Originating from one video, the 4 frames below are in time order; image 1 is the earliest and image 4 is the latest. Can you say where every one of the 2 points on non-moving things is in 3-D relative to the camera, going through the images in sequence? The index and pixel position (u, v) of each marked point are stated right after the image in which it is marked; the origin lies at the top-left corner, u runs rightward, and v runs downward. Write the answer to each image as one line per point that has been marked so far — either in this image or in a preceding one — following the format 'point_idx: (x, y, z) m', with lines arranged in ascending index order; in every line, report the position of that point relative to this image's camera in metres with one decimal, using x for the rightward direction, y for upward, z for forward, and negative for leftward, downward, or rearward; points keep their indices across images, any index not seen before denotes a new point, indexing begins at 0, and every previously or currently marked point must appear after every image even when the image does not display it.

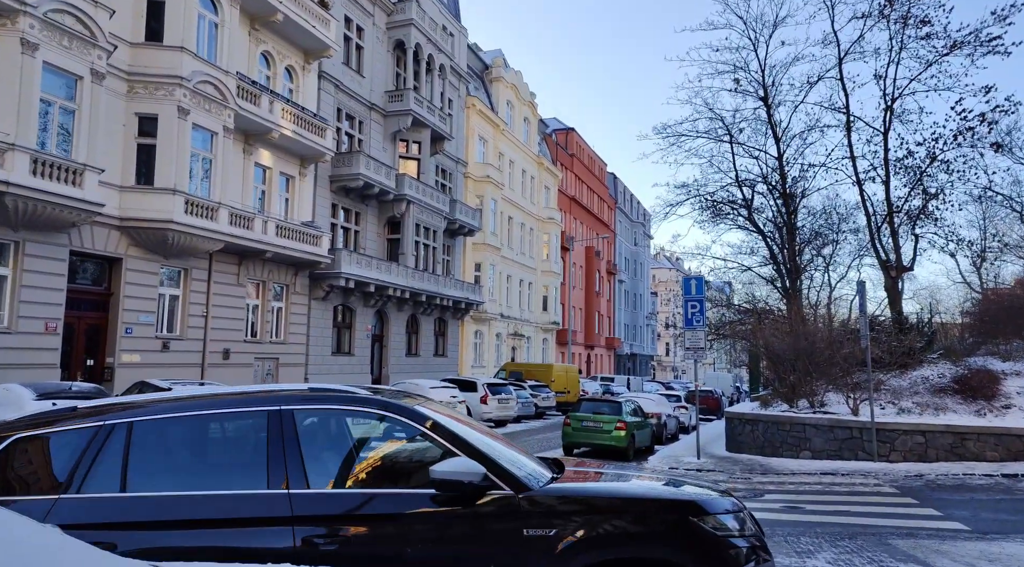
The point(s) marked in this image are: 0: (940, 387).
0: (+9.9, -2.4, +17.2) m
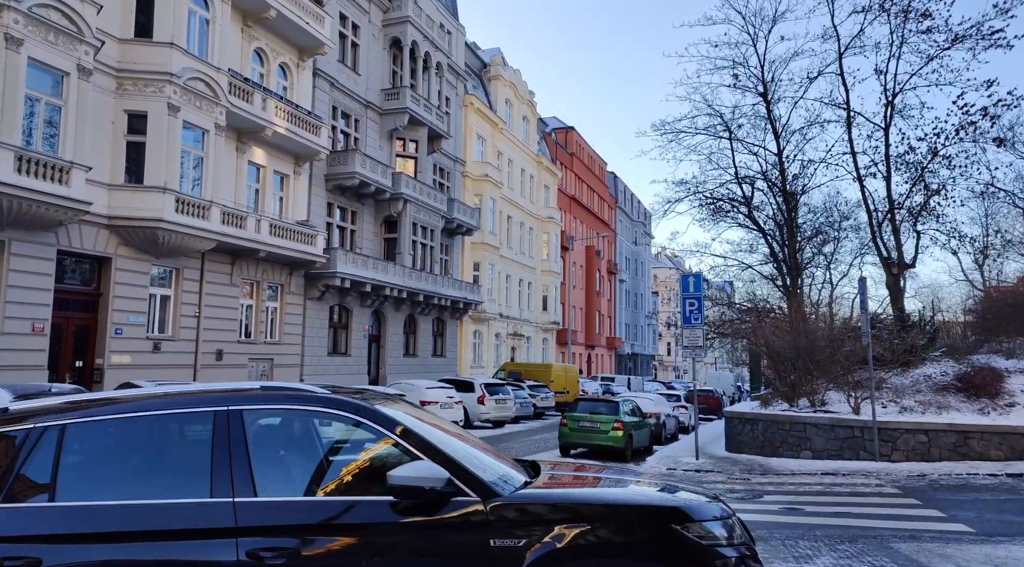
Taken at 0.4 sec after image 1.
0: (+9.8, -2.4, +16.9) m
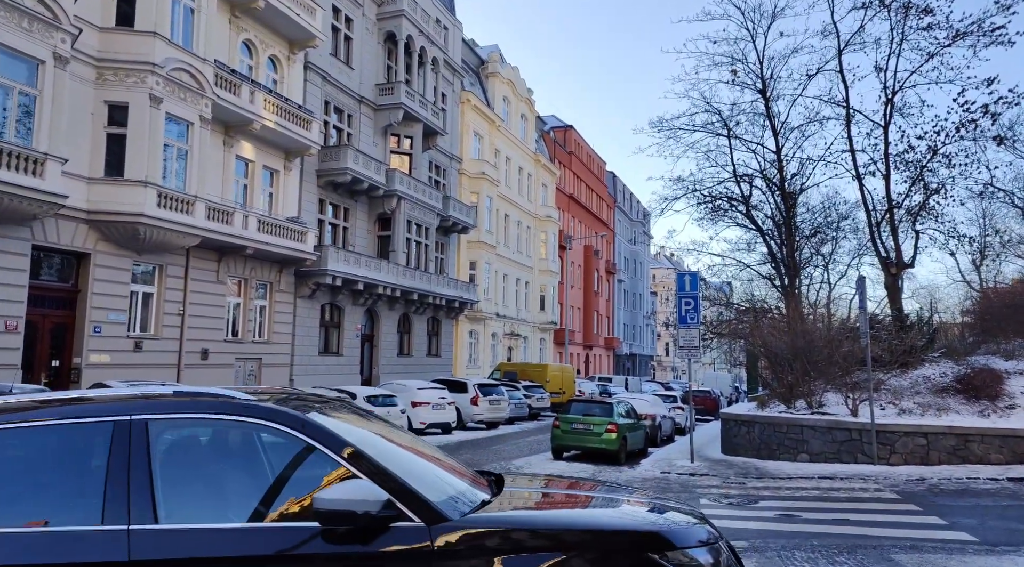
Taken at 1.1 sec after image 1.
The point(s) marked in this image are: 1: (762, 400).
0: (+9.6, -2.3, +16.4) m
1: (+6.0, -2.8, +17.6) m
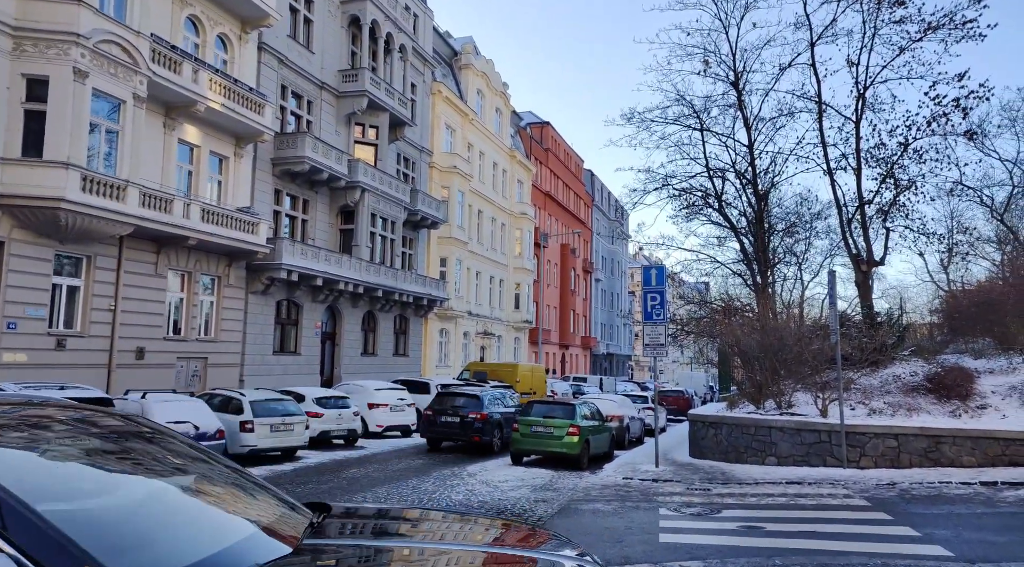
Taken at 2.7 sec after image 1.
0: (+8.6, -2.2, +15.6) m
1: (+5.0, -2.7, +16.7) m
